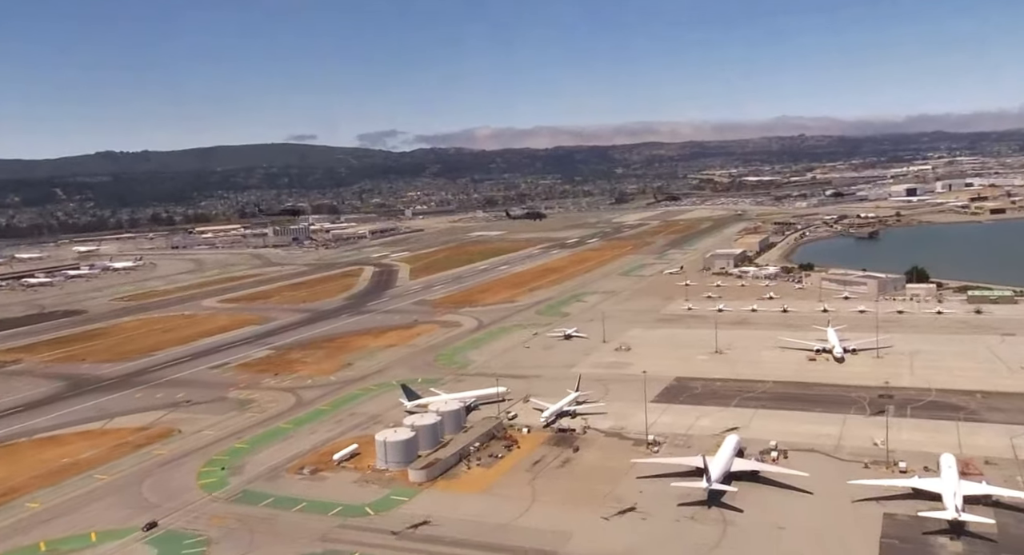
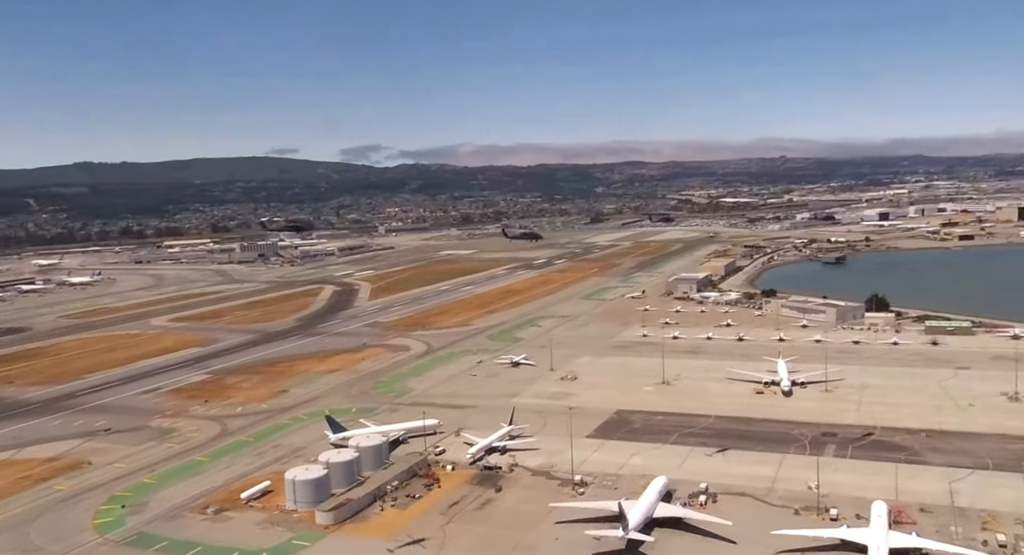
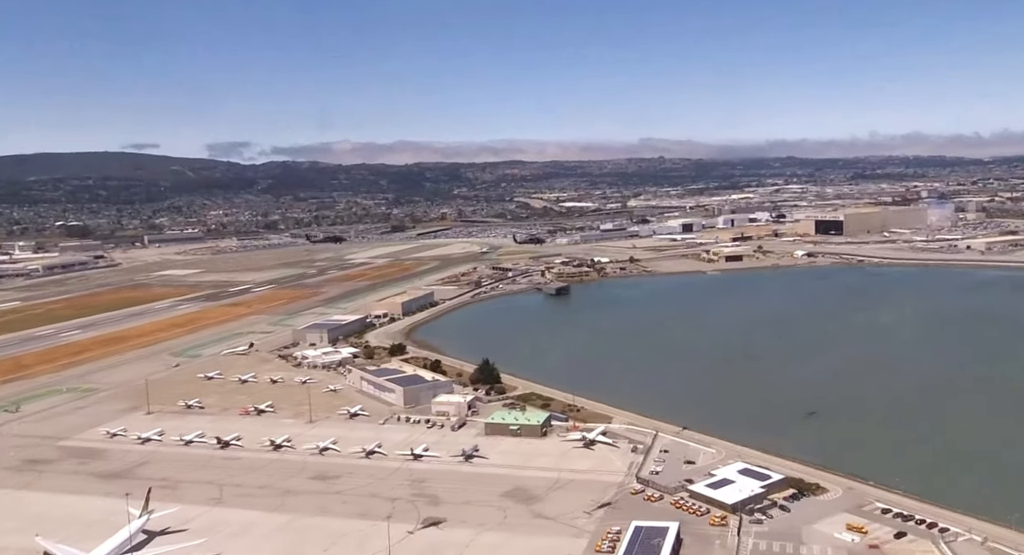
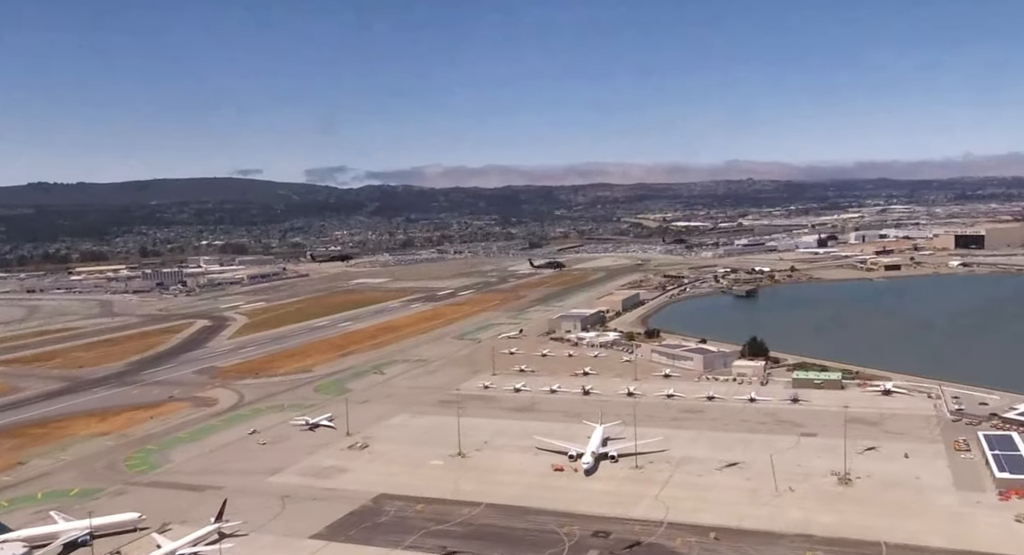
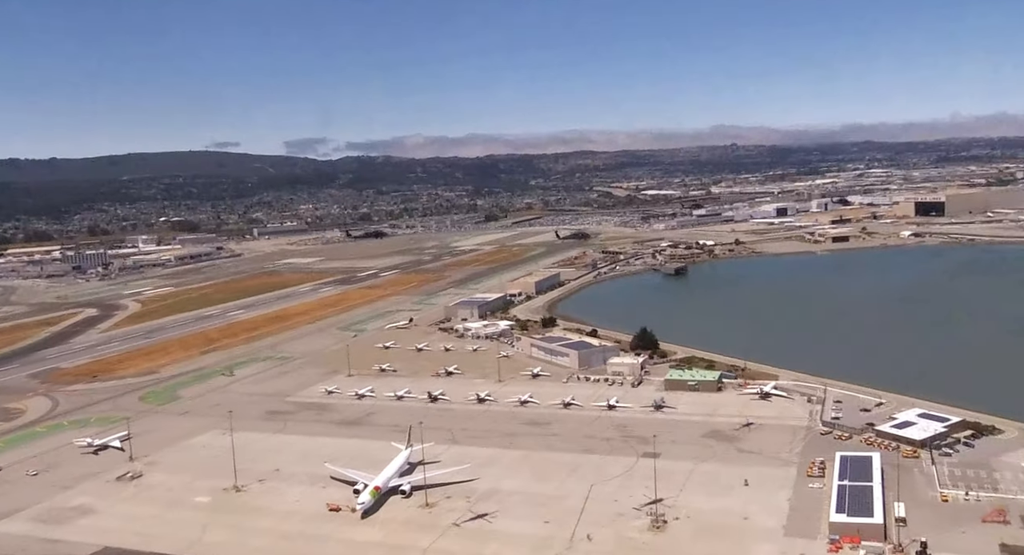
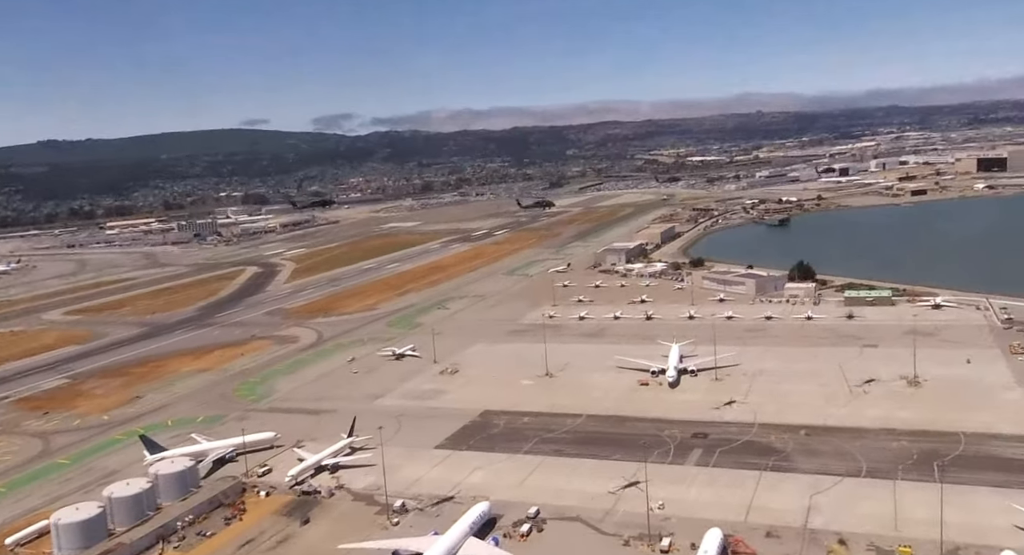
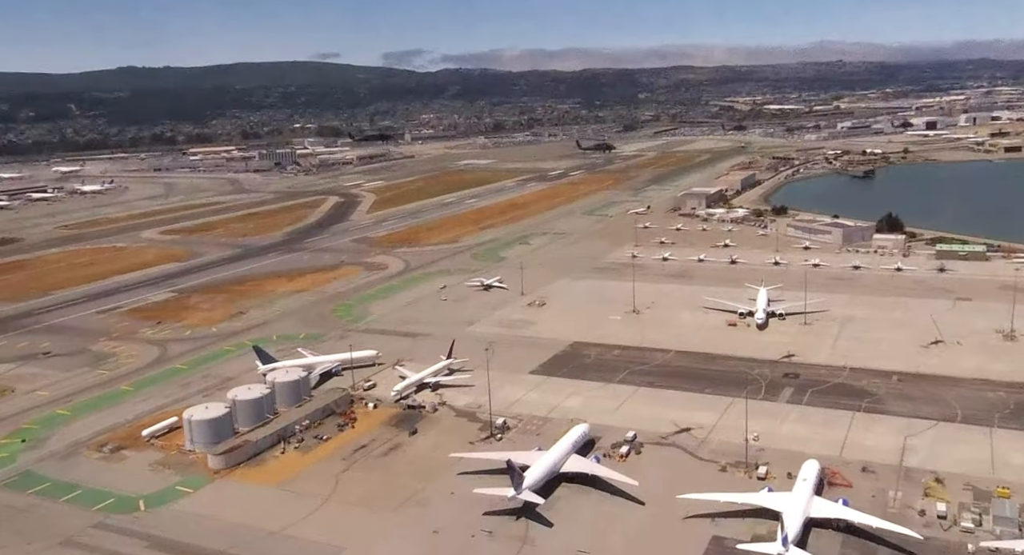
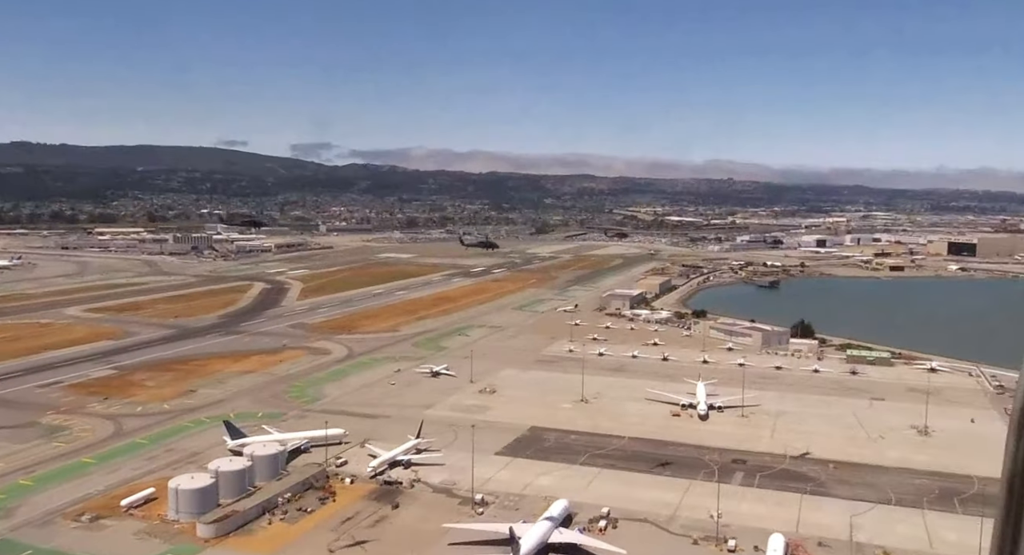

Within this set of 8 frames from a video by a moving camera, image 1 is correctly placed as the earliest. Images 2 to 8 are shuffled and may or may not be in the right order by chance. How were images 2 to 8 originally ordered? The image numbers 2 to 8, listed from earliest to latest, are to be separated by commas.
2, 8, 7, 6, 4, 5, 3
